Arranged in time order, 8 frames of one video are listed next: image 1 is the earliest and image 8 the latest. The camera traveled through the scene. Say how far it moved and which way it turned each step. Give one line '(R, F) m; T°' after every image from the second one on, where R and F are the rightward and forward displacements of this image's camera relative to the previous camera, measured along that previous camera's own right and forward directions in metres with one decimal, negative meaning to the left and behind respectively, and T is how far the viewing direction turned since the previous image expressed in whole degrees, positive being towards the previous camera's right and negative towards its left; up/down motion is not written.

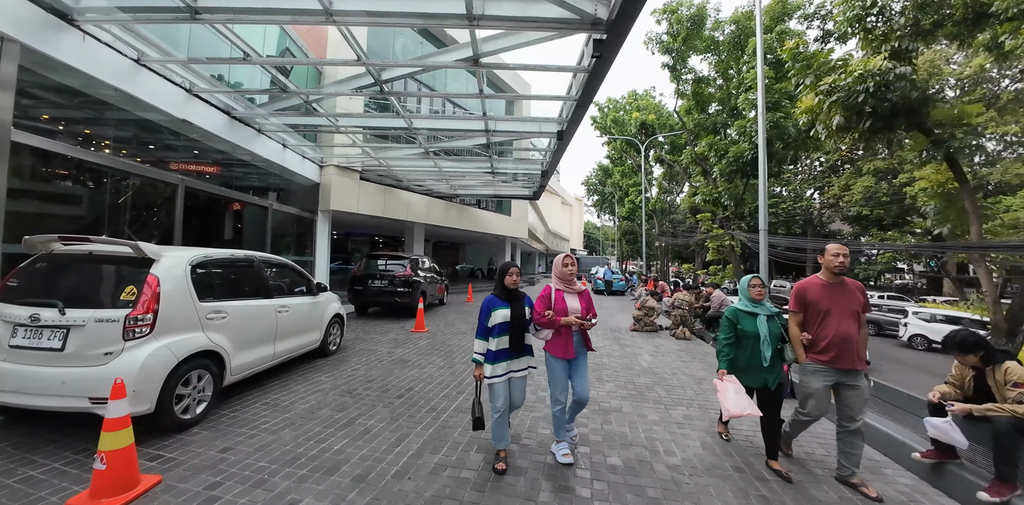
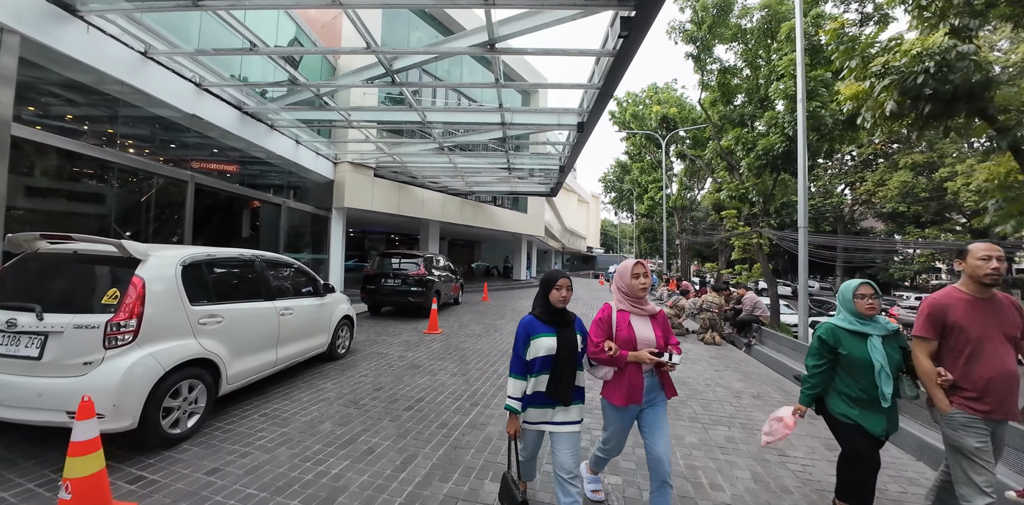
(0.0, +0.4) m; -2°
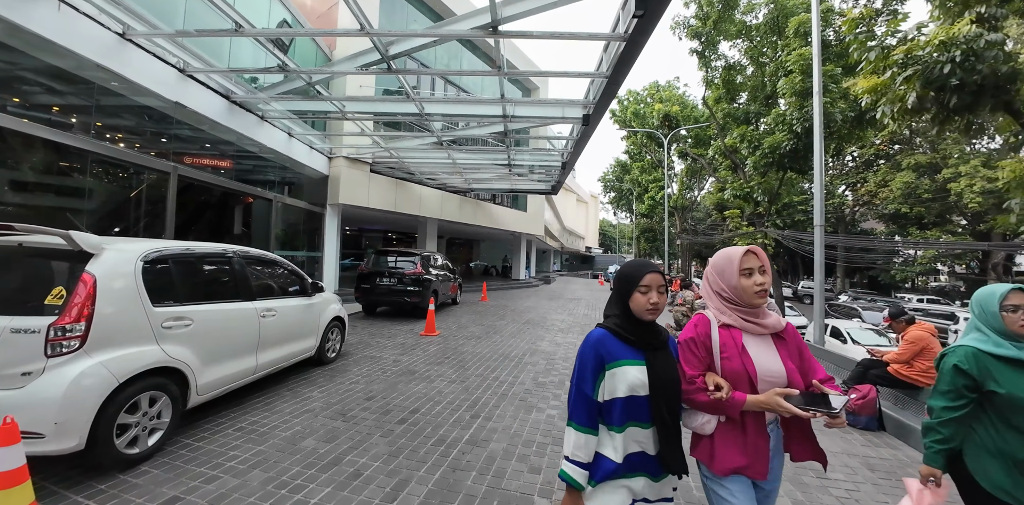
(-0.1, +0.3) m; 0°
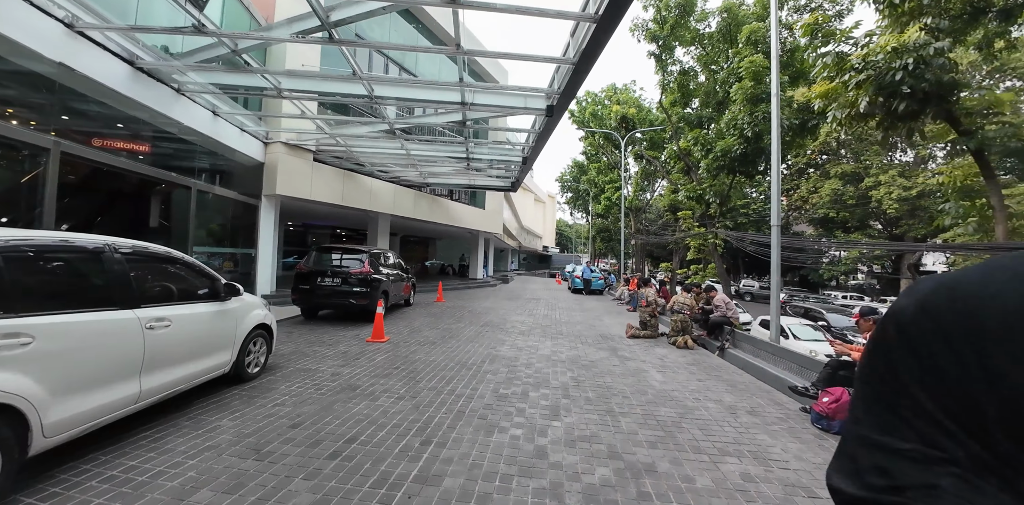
(0.0, +0.5) m; +7°
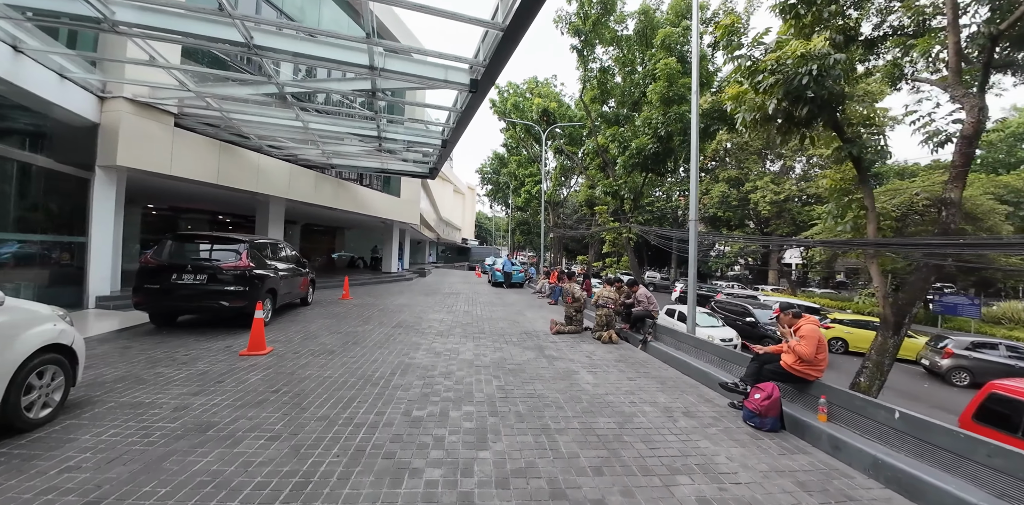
(0.0, +0.6) m; +12°
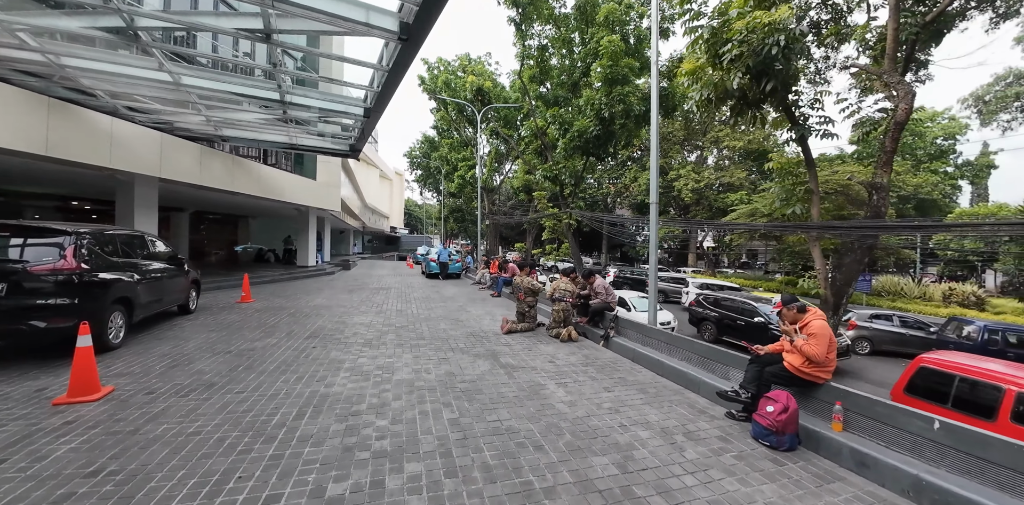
(-0.2, +0.9) m; +10°
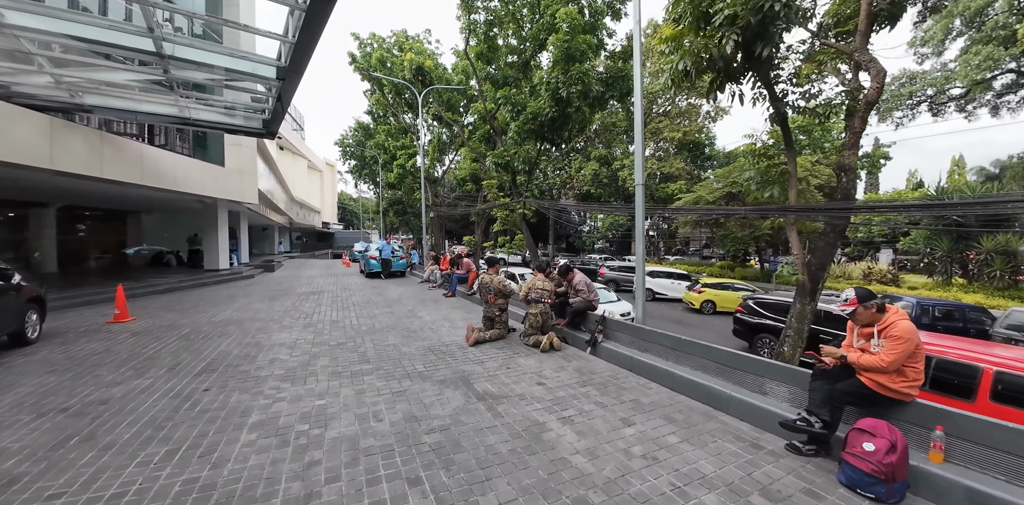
(-0.3, +1.0) m; +9°
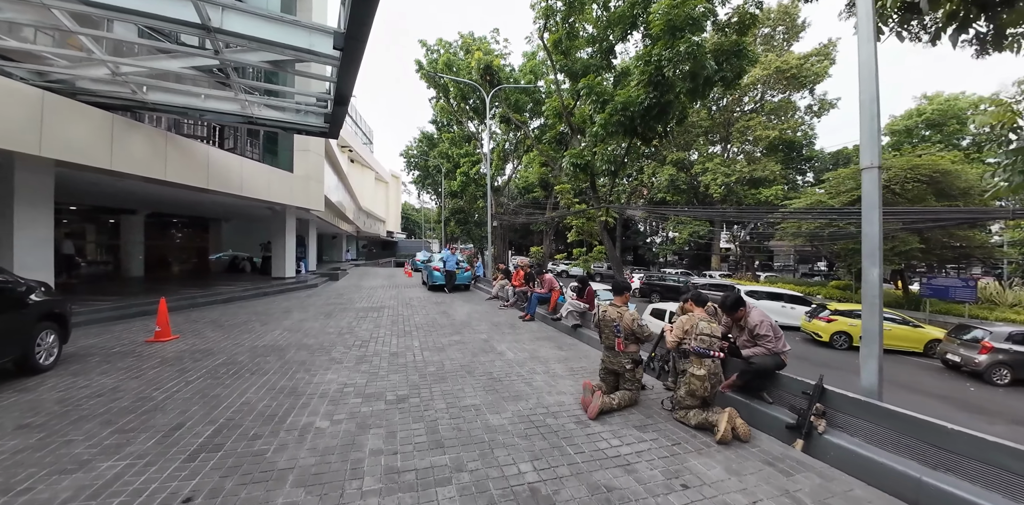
(-0.7, +1.6) m; -8°
